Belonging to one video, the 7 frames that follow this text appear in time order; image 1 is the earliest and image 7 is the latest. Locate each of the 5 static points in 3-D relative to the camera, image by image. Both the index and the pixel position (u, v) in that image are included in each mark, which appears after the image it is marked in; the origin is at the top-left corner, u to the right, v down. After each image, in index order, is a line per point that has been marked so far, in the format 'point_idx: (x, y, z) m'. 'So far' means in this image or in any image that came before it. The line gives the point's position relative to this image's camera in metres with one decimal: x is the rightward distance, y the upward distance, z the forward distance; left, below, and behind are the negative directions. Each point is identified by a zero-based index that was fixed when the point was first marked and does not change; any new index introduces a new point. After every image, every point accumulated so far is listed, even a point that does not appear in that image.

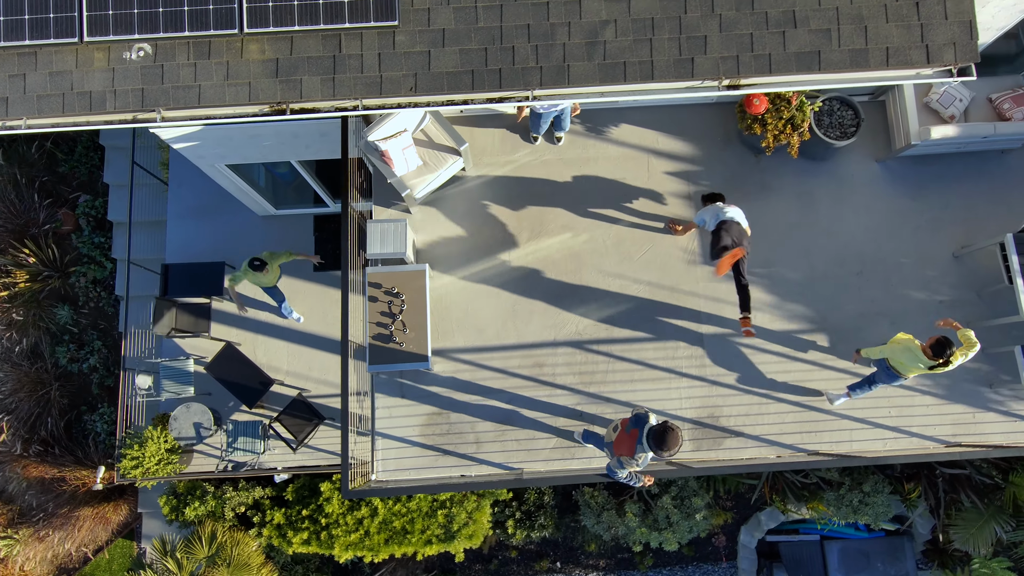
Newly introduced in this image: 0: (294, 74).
0: (-1.5, +1.4, +4.4) m
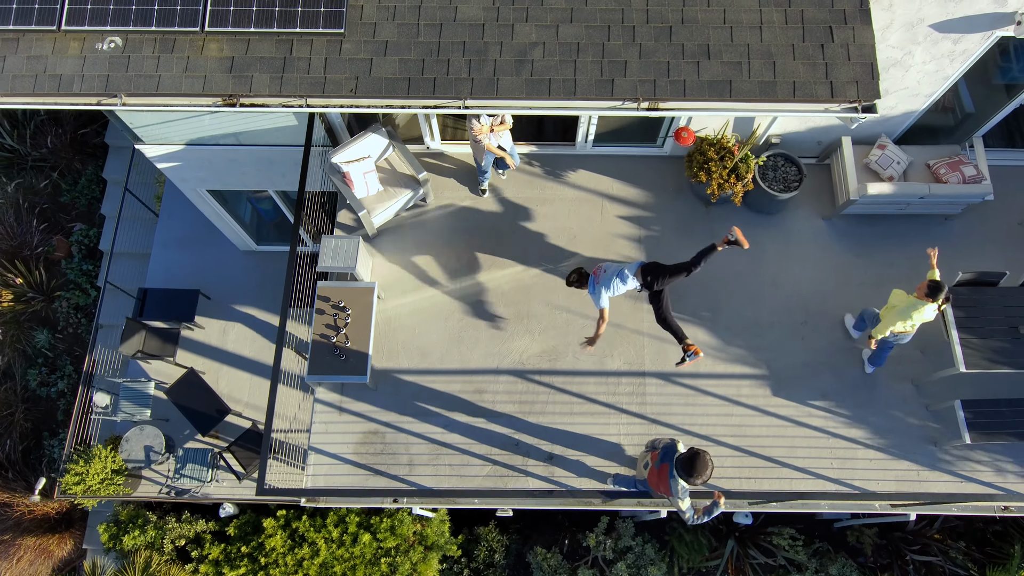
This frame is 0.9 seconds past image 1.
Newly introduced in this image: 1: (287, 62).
0: (-1.9, +1.6, +4.9) m
1: (-1.7, +1.7, +4.9) m
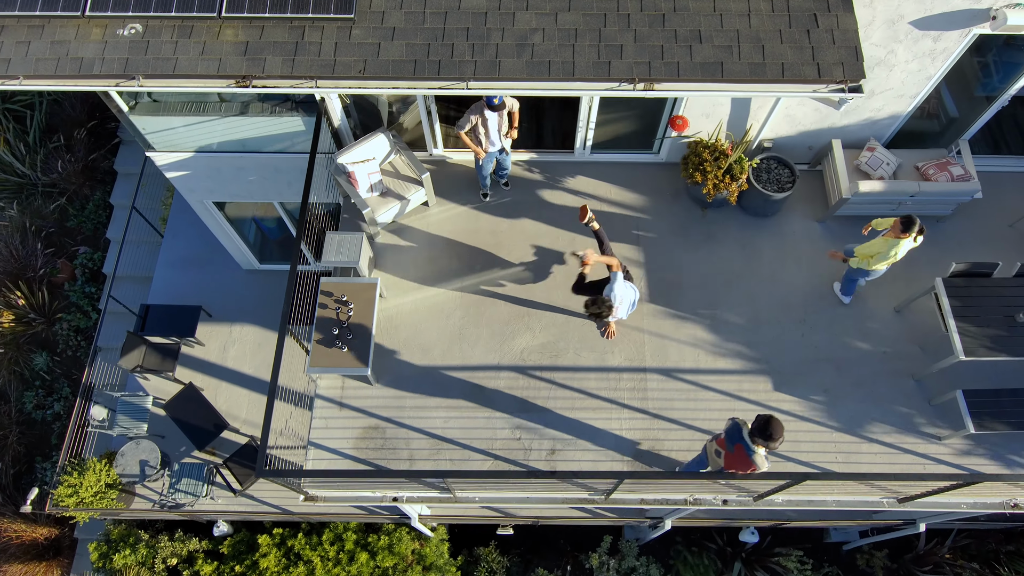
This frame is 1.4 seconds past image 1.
0: (-1.9, +1.8, +5.1) m
1: (-1.6, +1.9, +5.1) m
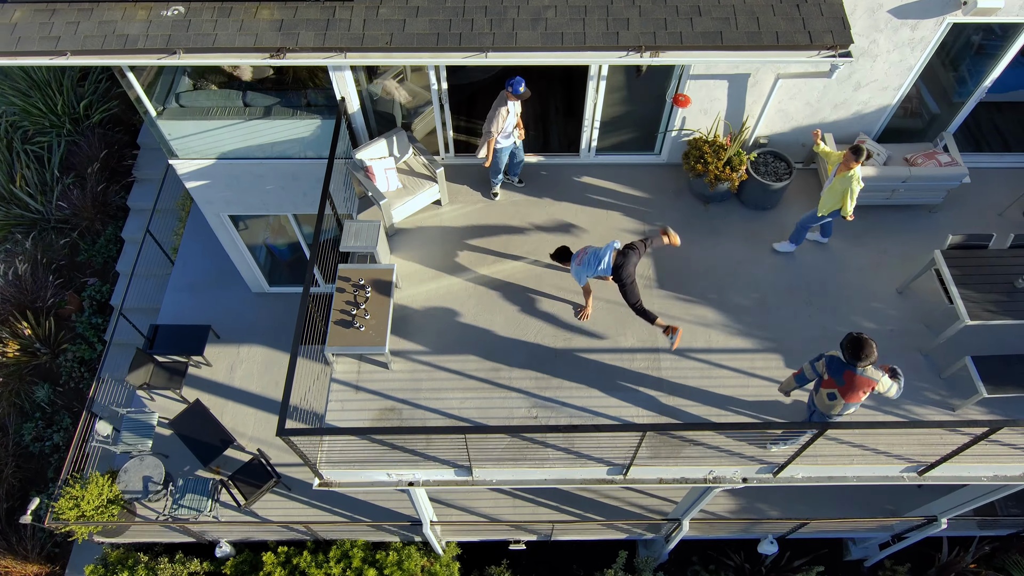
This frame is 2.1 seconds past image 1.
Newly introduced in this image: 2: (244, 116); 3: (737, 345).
0: (-1.8, +2.1, +5.5) m
1: (-1.5, +2.2, +5.5) m
2: (-3.1, +2.0, +7.6) m
3: (+2.4, -0.6, +7.0) m
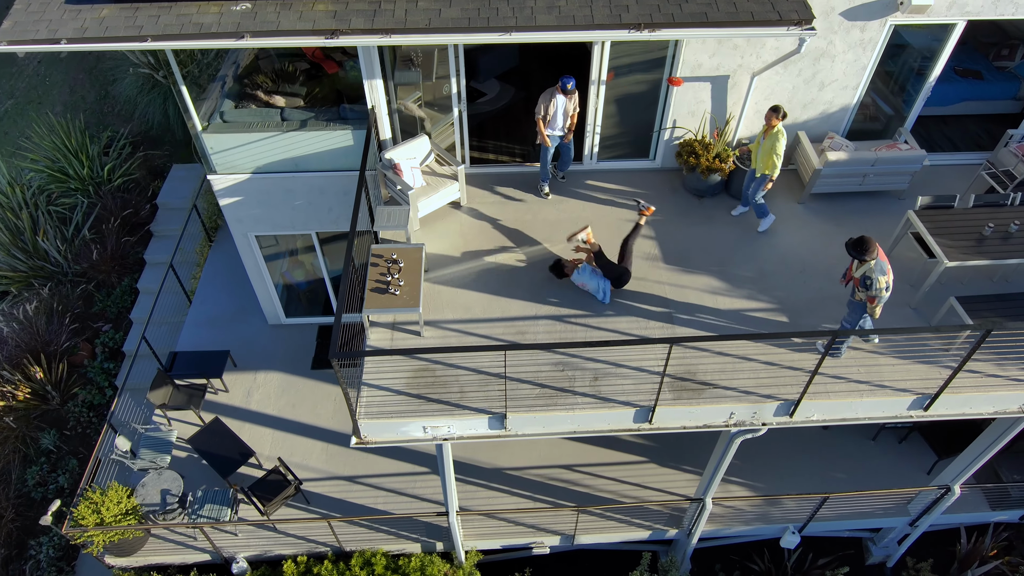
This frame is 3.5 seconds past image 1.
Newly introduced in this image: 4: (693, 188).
0: (-1.6, +2.6, +6.4) m
1: (-1.3, +2.7, +6.5) m
2: (-2.9, +2.0, +8.4) m
3: (+2.6, -0.2, +7.6) m
4: (+2.4, +1.3, +8.7) m
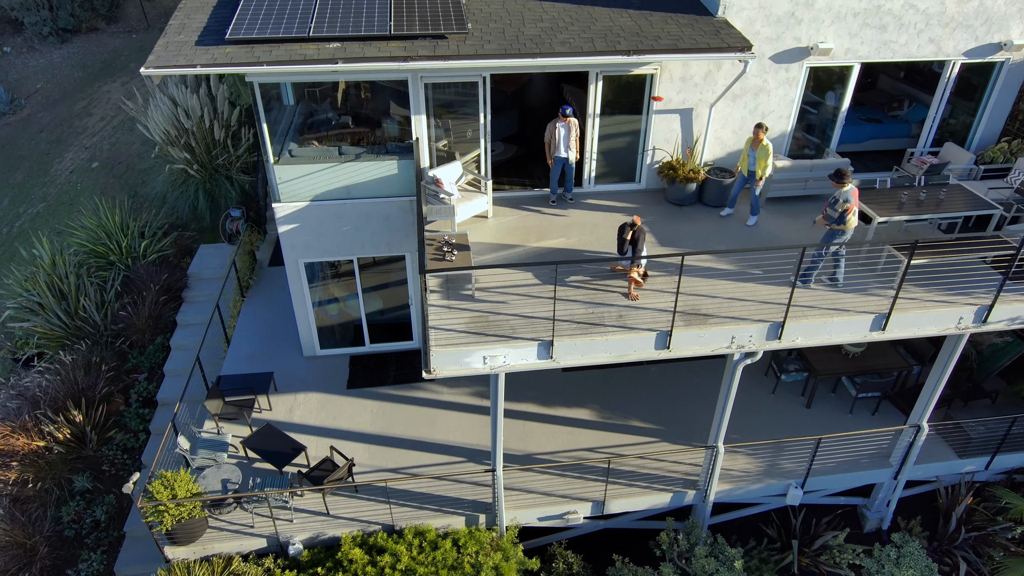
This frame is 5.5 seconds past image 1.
0: (-1.3, +3.1, +8.6) m
1: (-1.0, +3.2, +8.7) m
2: (-2.7, +2.0, +10.3) m
3: (+3.1, +0.3, +9.3) m
4: (+2.7, +1.5, +10.8) m
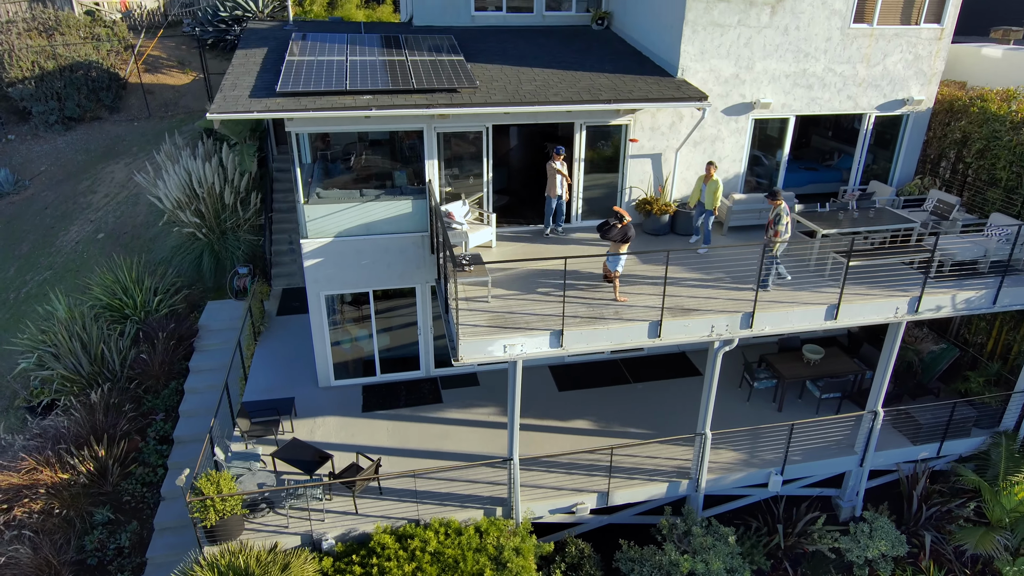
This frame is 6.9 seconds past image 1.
0: (-1.2, +3.0, +10.4) m
1: (-1.0, +3.0, +10.5) m
2: (-2.7, +1.6, +11.8) m
3: (+3.2, +0.2, +11.0) m
4: (+2.7, +1.1, +12.6) m
